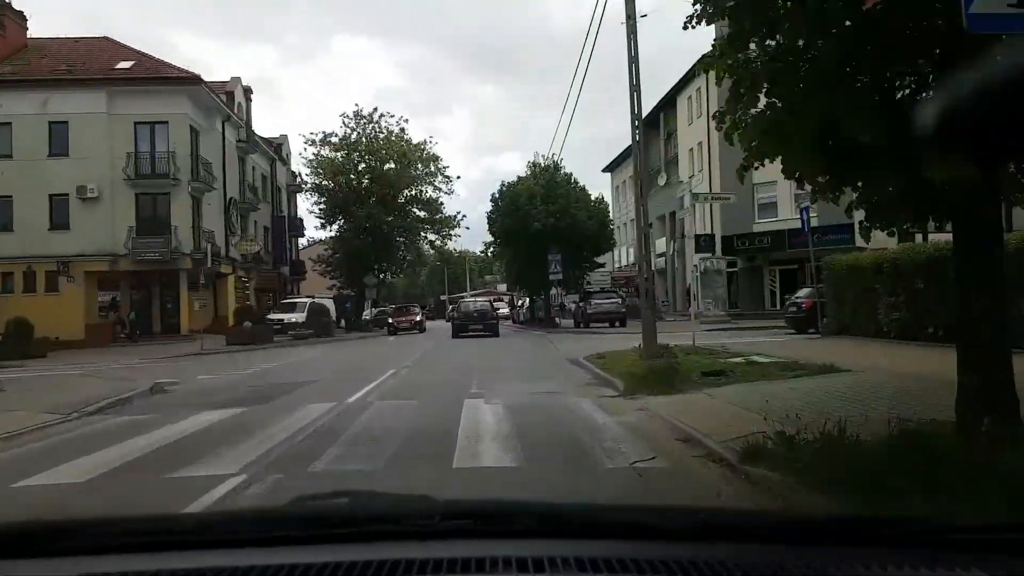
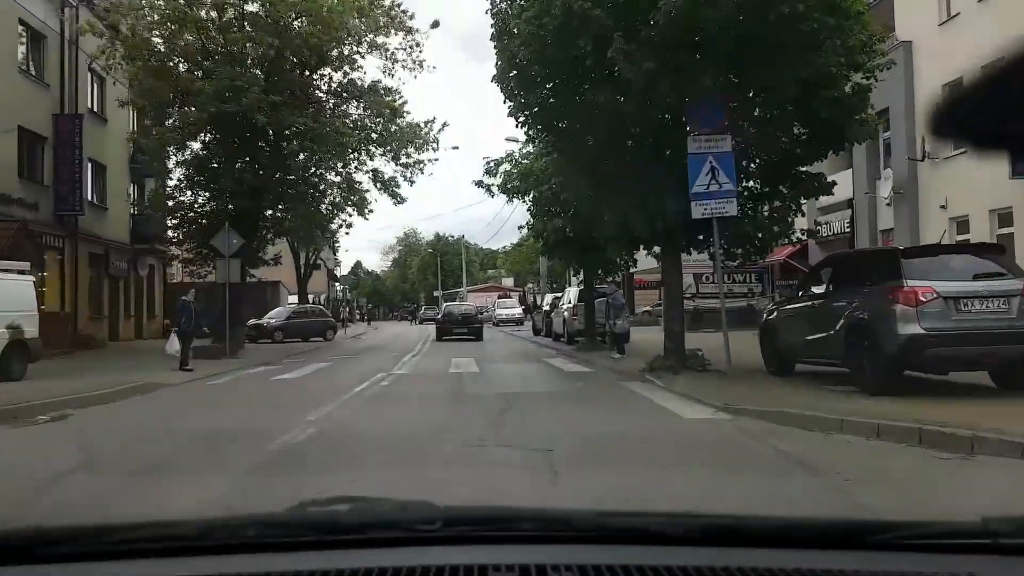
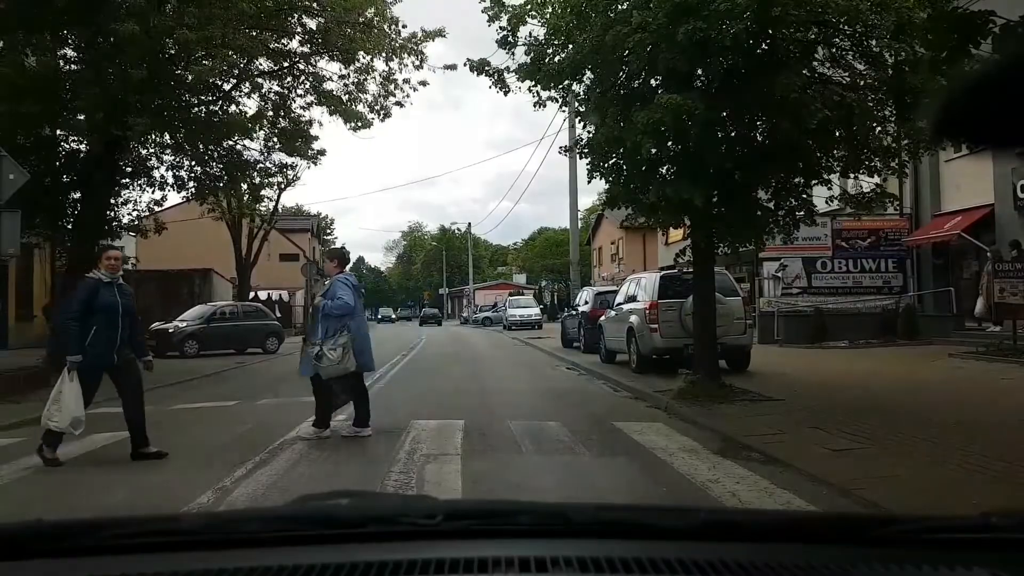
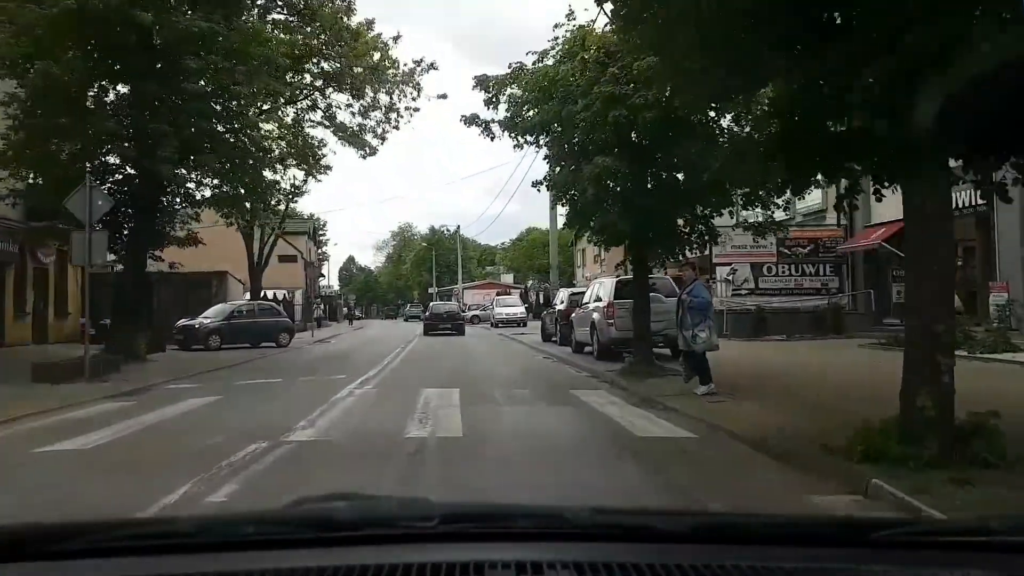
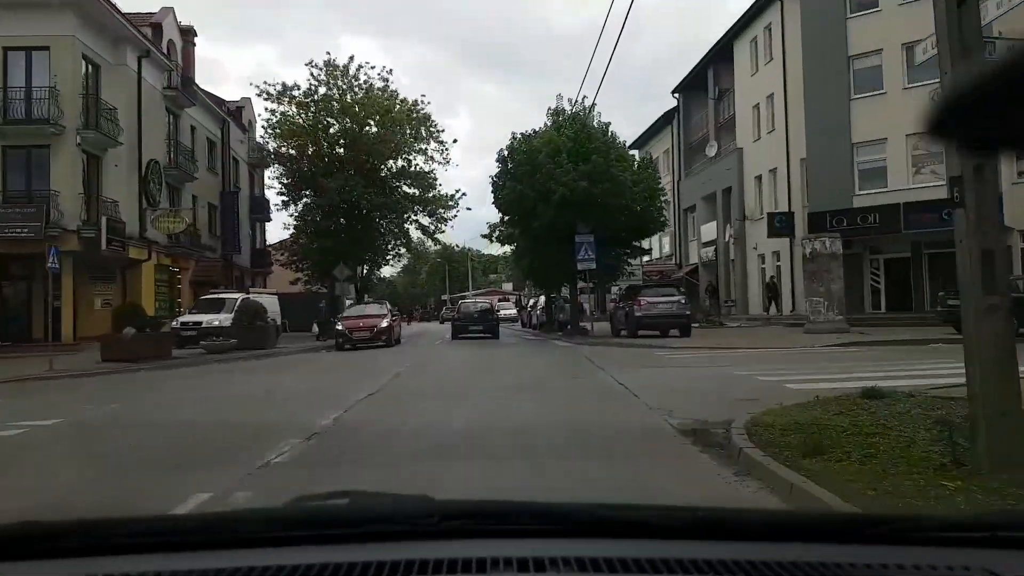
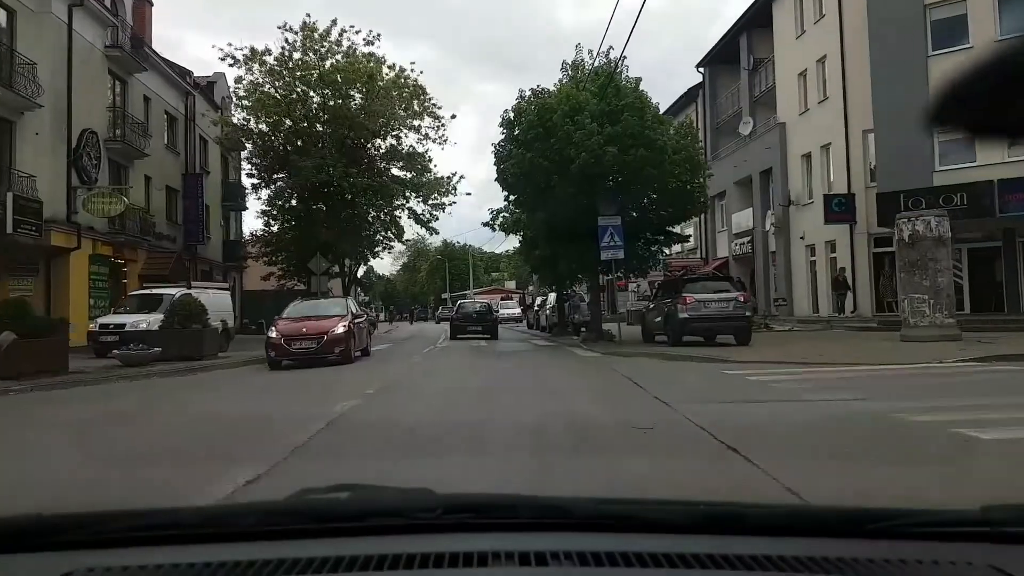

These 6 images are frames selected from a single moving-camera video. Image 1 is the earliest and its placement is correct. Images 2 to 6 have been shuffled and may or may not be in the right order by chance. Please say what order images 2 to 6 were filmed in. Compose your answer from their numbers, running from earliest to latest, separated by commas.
5, 6, 2, 4, 3
